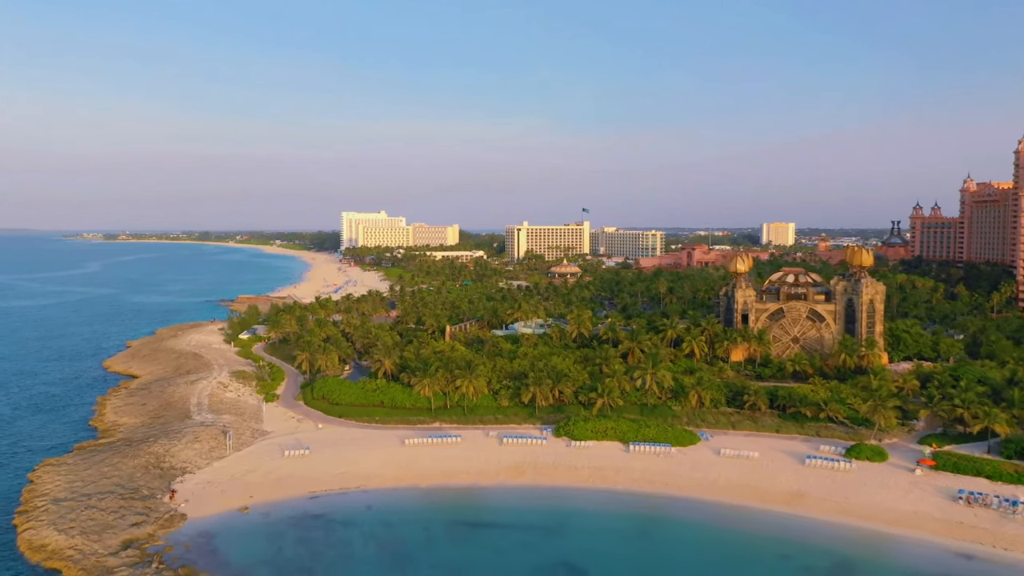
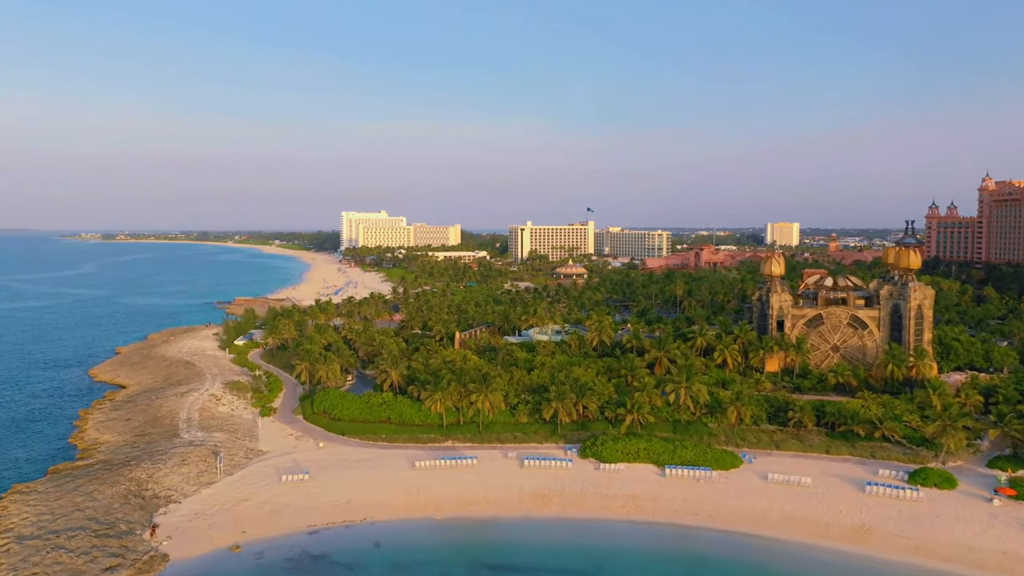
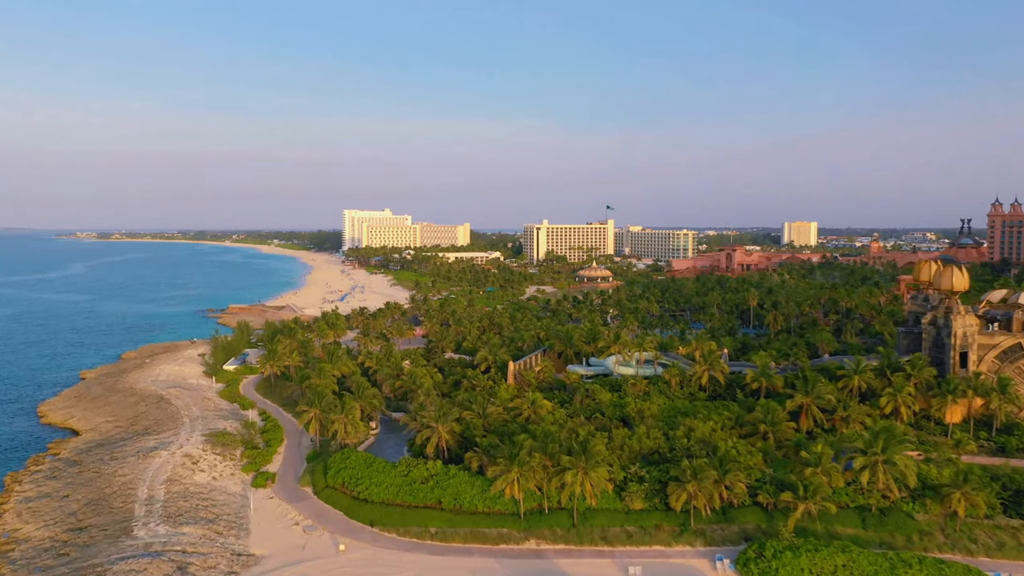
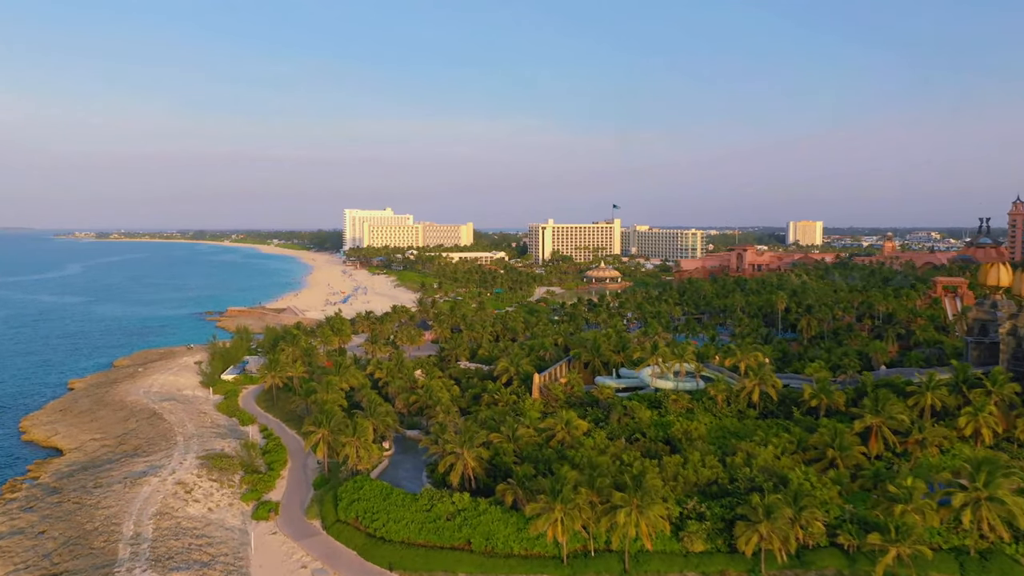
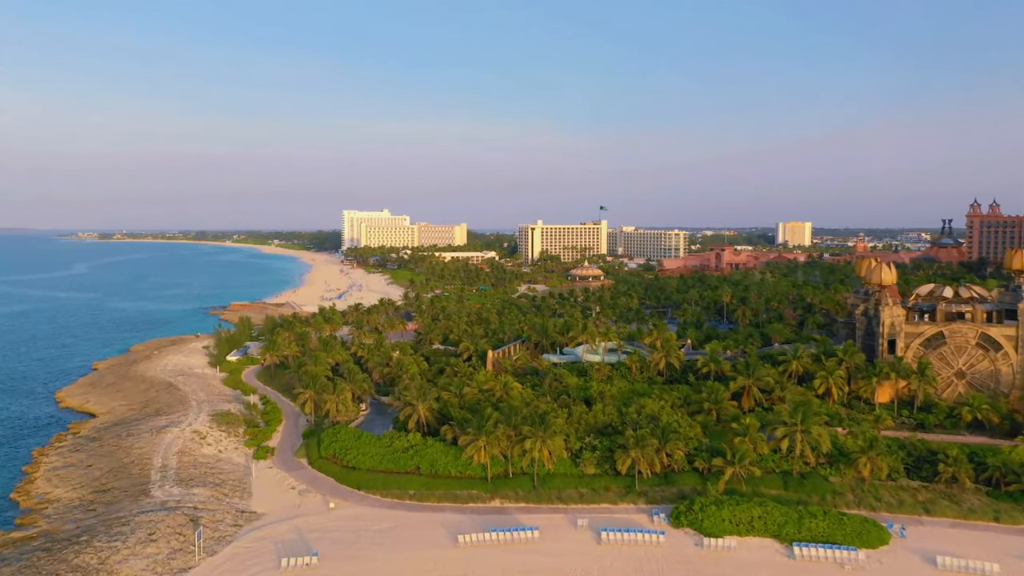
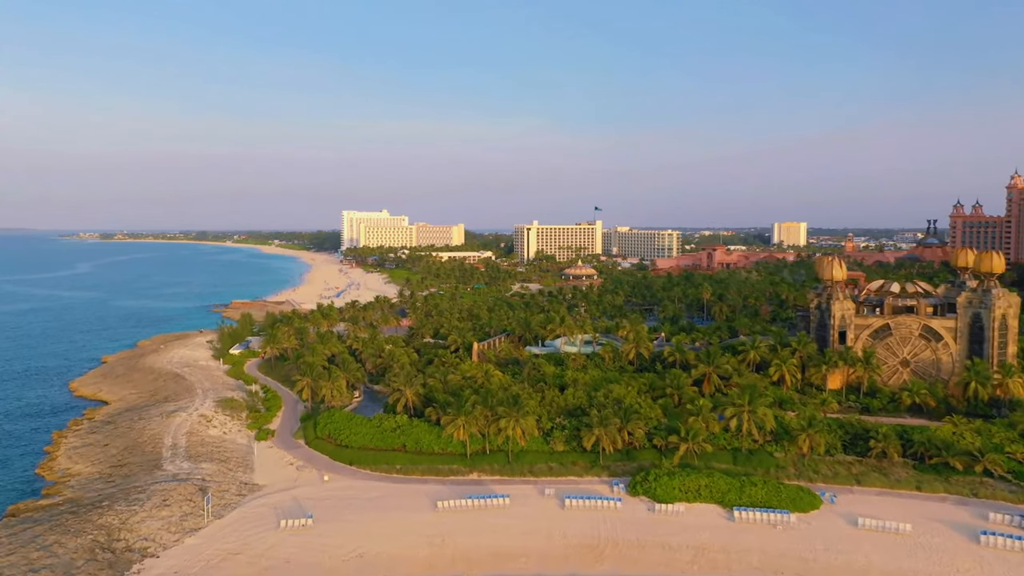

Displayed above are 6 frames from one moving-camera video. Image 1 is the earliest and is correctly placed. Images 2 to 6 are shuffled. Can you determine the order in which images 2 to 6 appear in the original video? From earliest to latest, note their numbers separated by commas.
2, 6, 5, 3, 4
